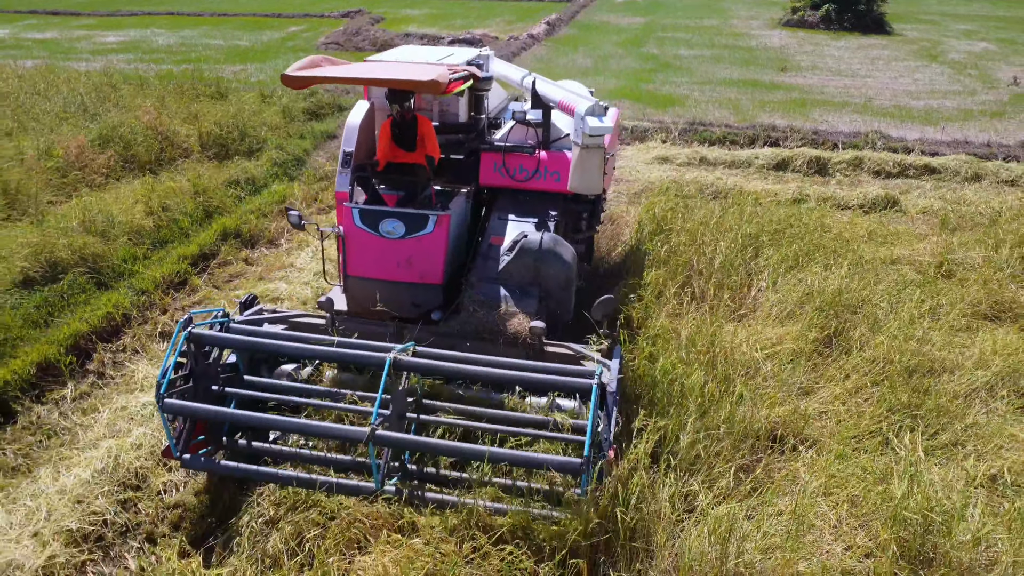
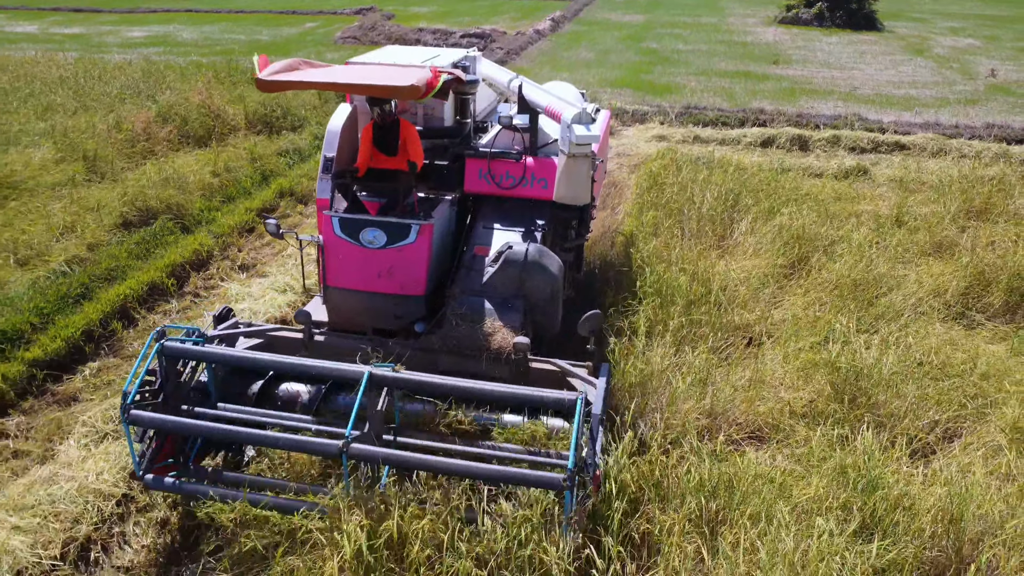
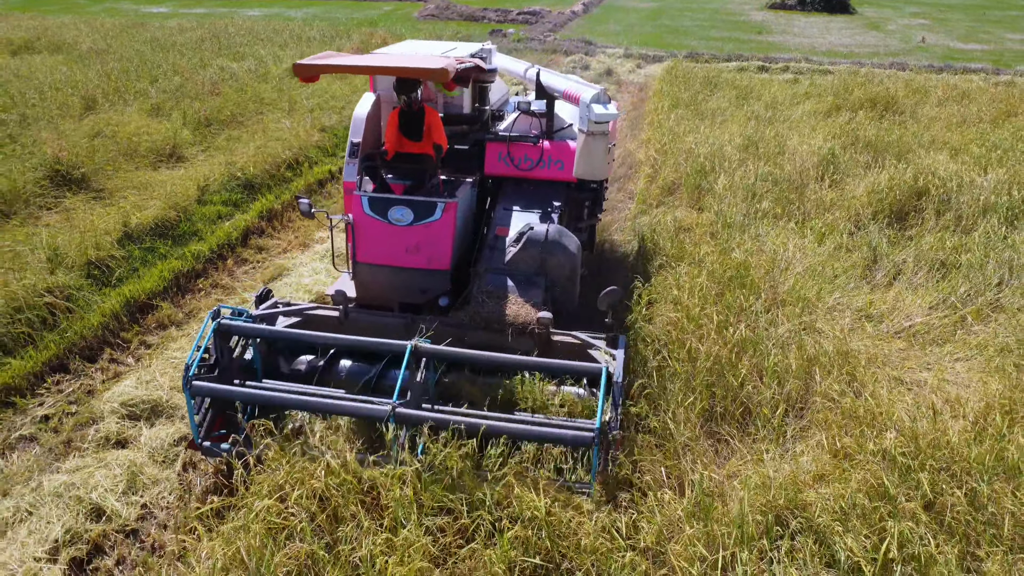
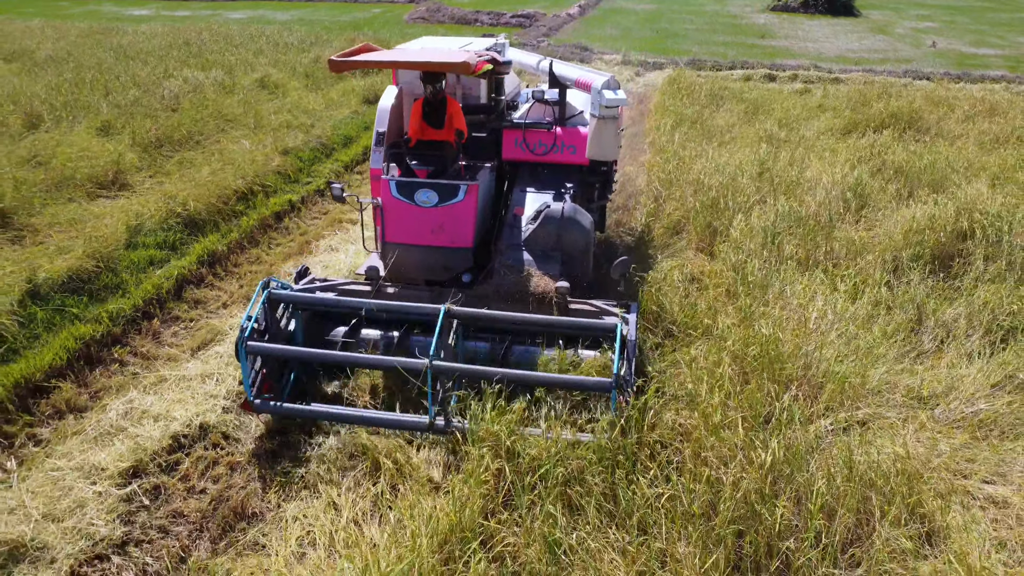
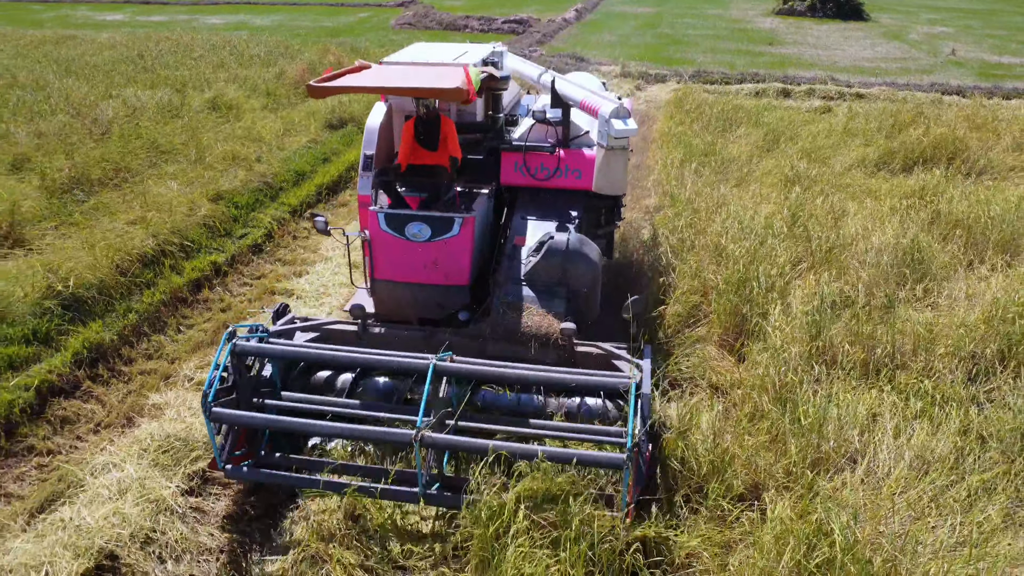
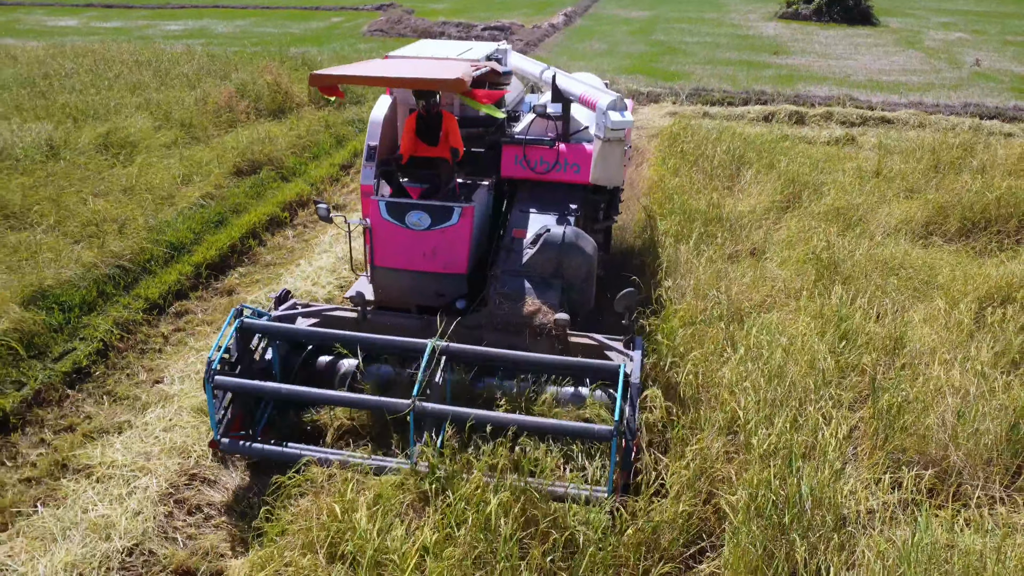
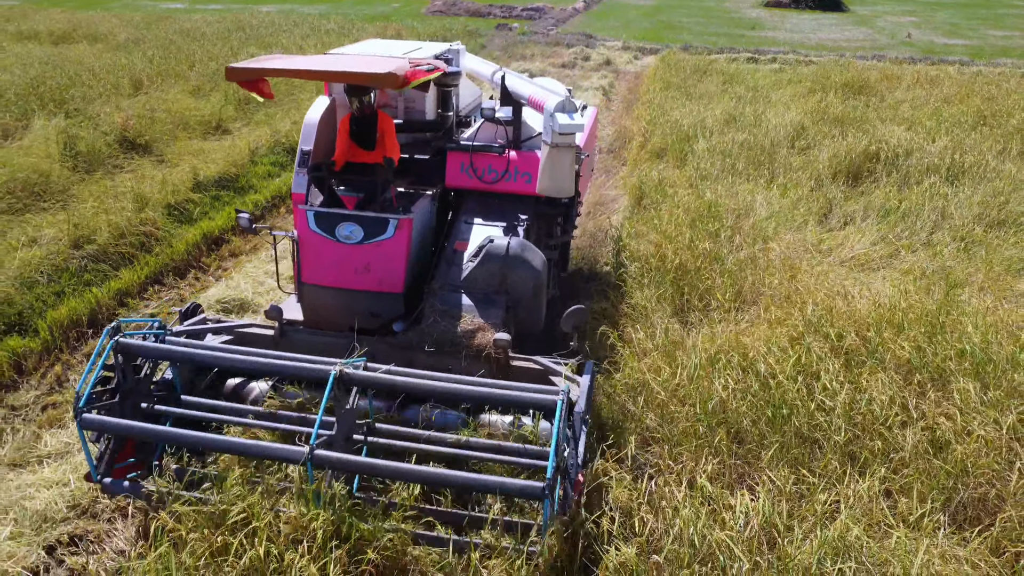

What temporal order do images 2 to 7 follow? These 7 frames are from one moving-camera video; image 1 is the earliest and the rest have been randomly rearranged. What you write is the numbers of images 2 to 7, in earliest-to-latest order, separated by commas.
2, 6, 5, 4, 3, 7
